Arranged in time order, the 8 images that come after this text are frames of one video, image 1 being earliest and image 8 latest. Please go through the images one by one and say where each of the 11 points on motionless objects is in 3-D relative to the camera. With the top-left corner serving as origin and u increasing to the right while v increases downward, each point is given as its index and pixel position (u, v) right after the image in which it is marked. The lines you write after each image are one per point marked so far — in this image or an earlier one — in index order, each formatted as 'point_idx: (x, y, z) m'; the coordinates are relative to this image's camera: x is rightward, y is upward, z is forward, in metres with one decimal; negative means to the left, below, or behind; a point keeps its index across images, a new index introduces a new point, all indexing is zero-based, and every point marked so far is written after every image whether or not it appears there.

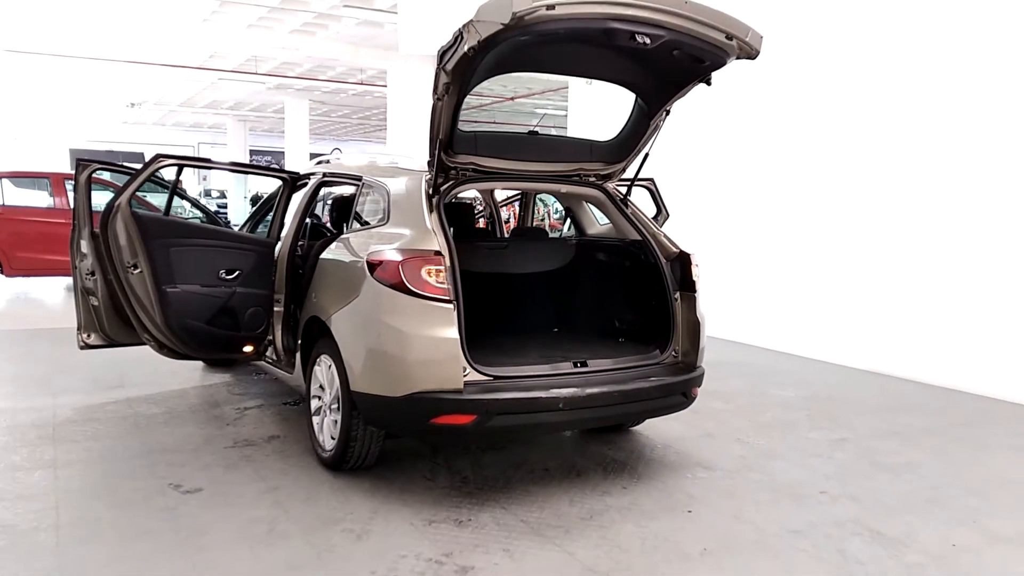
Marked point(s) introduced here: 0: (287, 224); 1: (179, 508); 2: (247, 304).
0: (-1.0, +0.3, +3.9) m
1: (-1.1, -0.7, +2.8) m
2: (-1.2, -0.1, +3.7) m
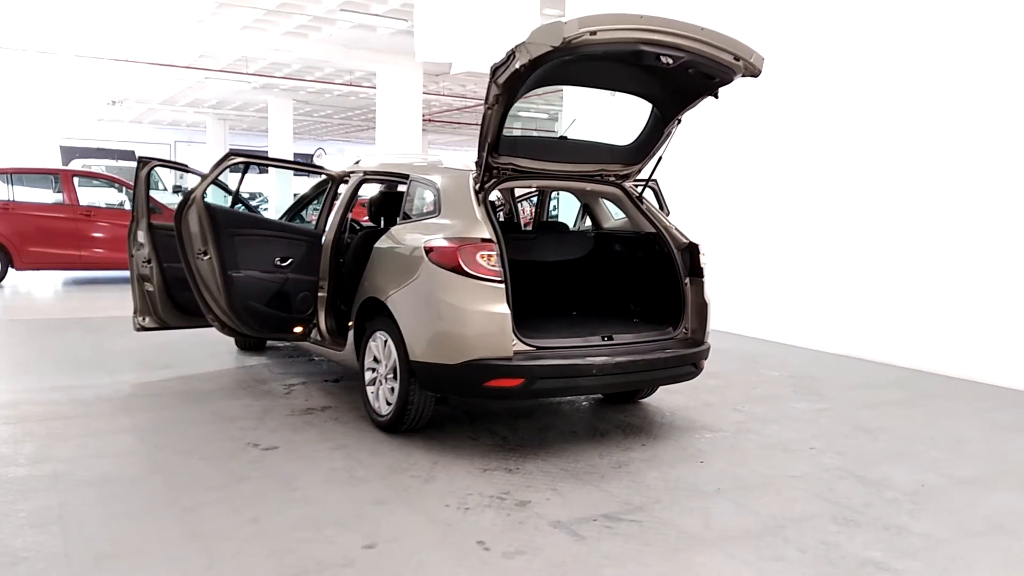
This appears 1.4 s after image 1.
0: (-0.9, +0.4, +4.3) m
1: (-0.9, -0.6, +3.2) m
2: (-1.0, 0.0, +4.2) m
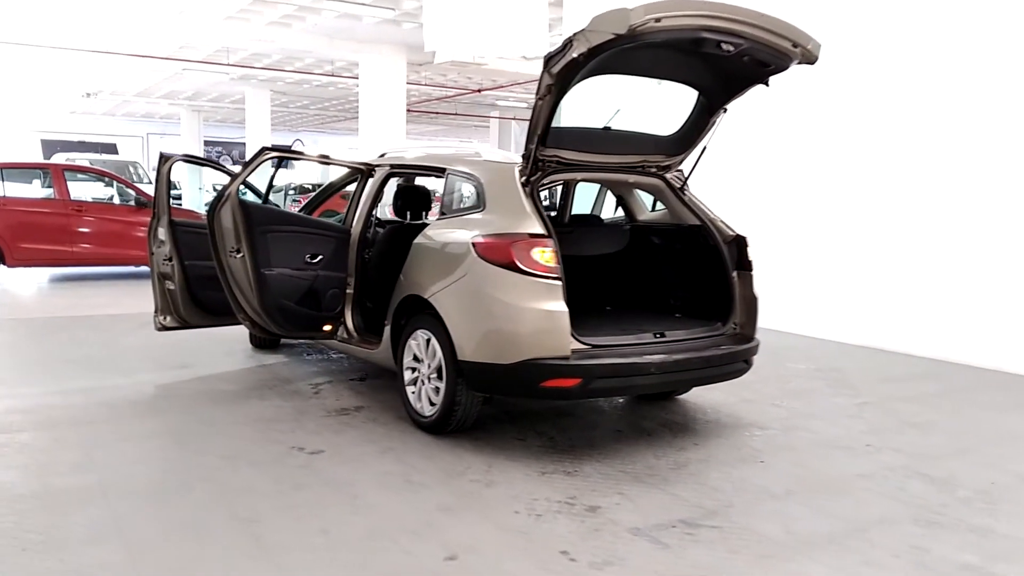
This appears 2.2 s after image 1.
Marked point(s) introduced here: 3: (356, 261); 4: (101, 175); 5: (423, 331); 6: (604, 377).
0: (-0.7, +0.4, +4.2) m
1: (-0.7, -0.6, +3.1) m
2: (-0.9, 0.0, +4.0) m
3: (-0.7, +0.1, +3.8) m
4: (-4.3, +1.2, +8.9) m
5: (-0.4, -0.2, +3.5) m
6: (+0.3, -0.3, +3.1) m
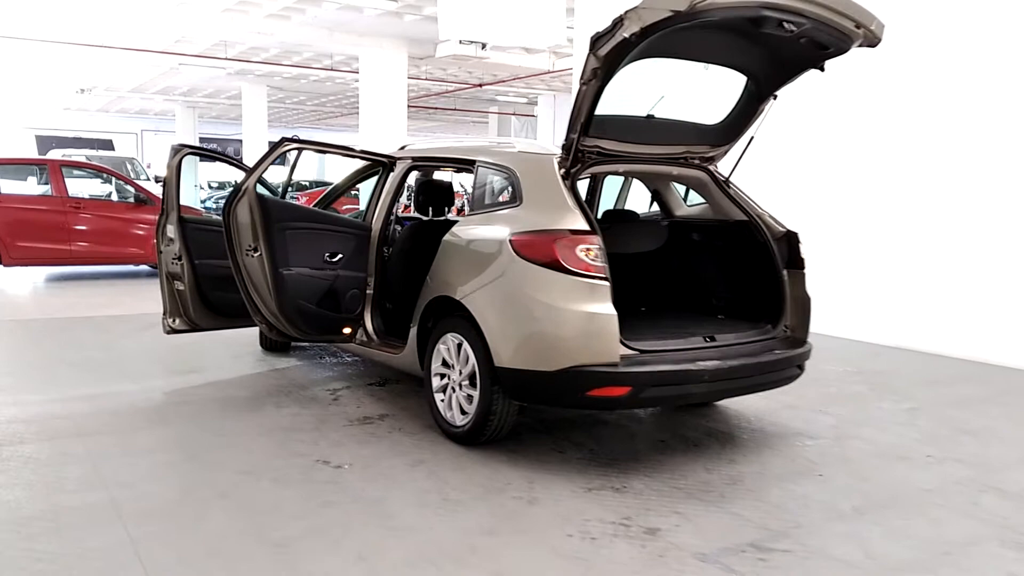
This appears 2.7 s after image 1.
0: (-0.6, +0.4, +3.9) m
1: (-0.6, -0.6, +2.9) m
2: (-0.7, 0.0, +3.8) m
3: (-0.6, +0.1, +3.6) m
4: (-4.2, +1.2, +8.7) m
5: (-0.2, -0.2, +3.3) m
6: (+0.5, -0.3, +2.9) m
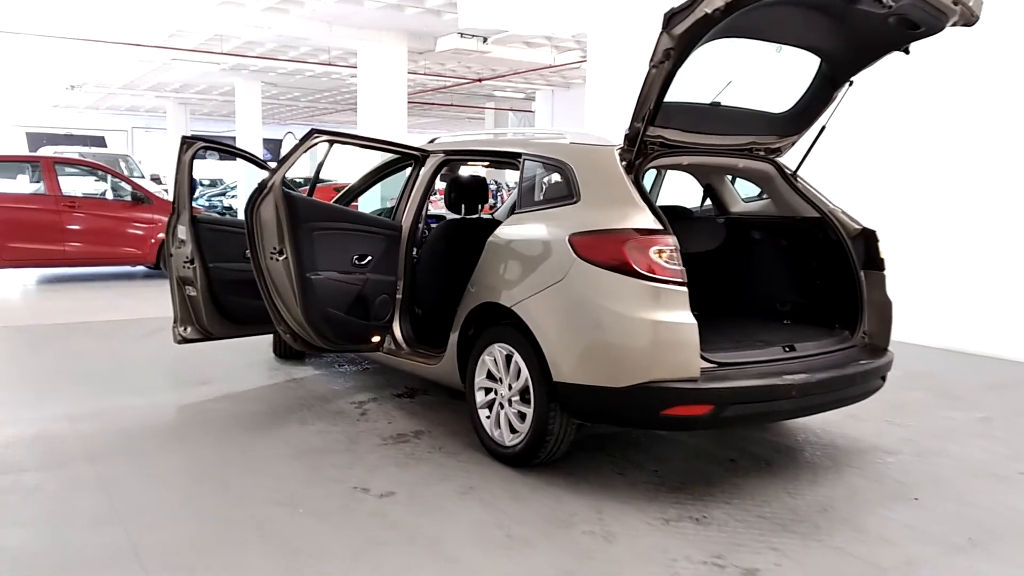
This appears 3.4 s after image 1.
0: (-0.4, +0.4, +3.6) m
1: (-0.4, -0.7, +2.6) m
2: (-0.5, 0.0, +3.5) m
3: (-0.4, +0.1, +3.3) m
4: (-4.1, +1.2, +8.3) m
5: (0.0, -0.2, +3.0) m
6: (+0.7, -0.3, +2.6) m
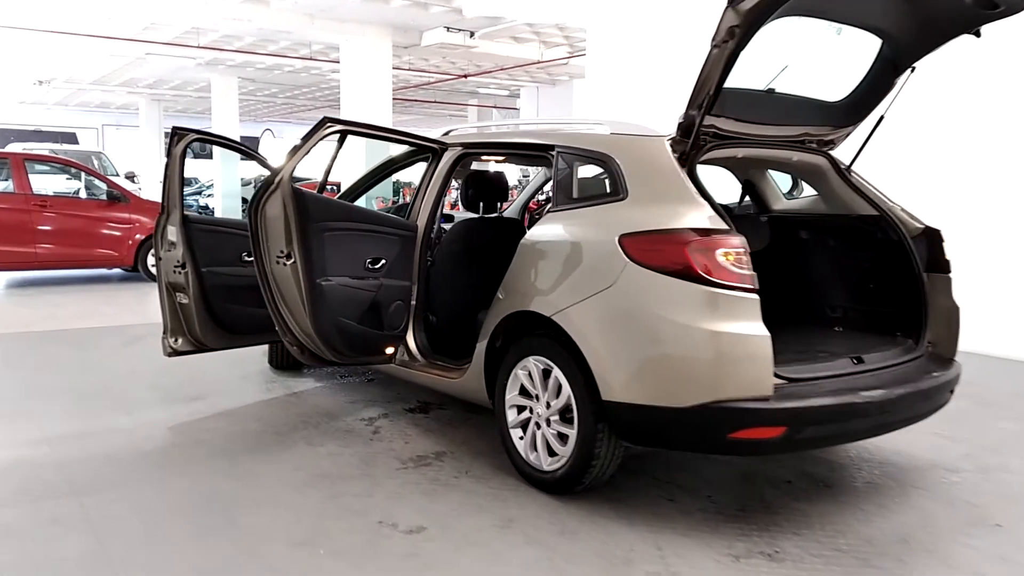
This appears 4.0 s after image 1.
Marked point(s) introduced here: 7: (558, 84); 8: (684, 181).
0: (-0.3, +0.3, +3.3) m
1: (-0.2, -0.7, +2.3) m
2: (-0.4, 0.0, +3.2) m
3: (-0.3, +0.1, +3.0) m
4: (-4.1, +1.1, +7.9) m
5: (+0.1, -0.2, +2.7) m
6: (+0.8, -0.4, +2.3) m
7: (+1.0, +4.6, +19.3) m
8: (+0.5, +0.3, +2.5) m
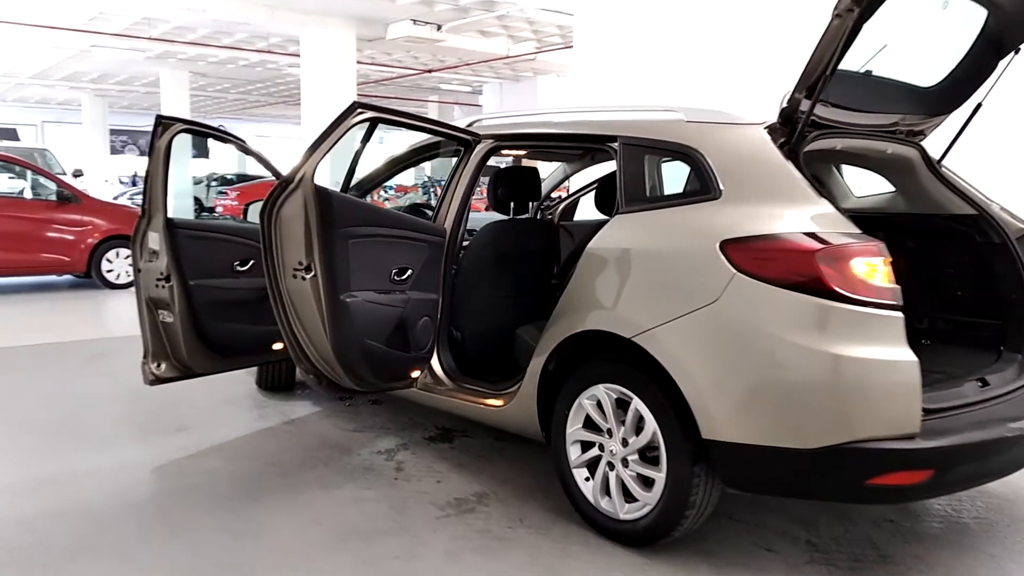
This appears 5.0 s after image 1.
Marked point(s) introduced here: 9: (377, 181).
0: (-0.2, +0.3, +2.9) m
1: (0.0, -0.7, +1.8) m
2: (-0.3, -0.1, +2.7) m
3: (-0.1, 0.0, +2.6) m
4: (-4.3, +1.1, +7.3) m
5: (+0.3, -0.3, +2.3) m
6: (+1.0, -0.4, +1.9) m
7: (+0.2, +4.6, +18.9) m
8: (+0.7, +0.3, +2.1) m
9: (-0.4, +0.5, +3.3) m
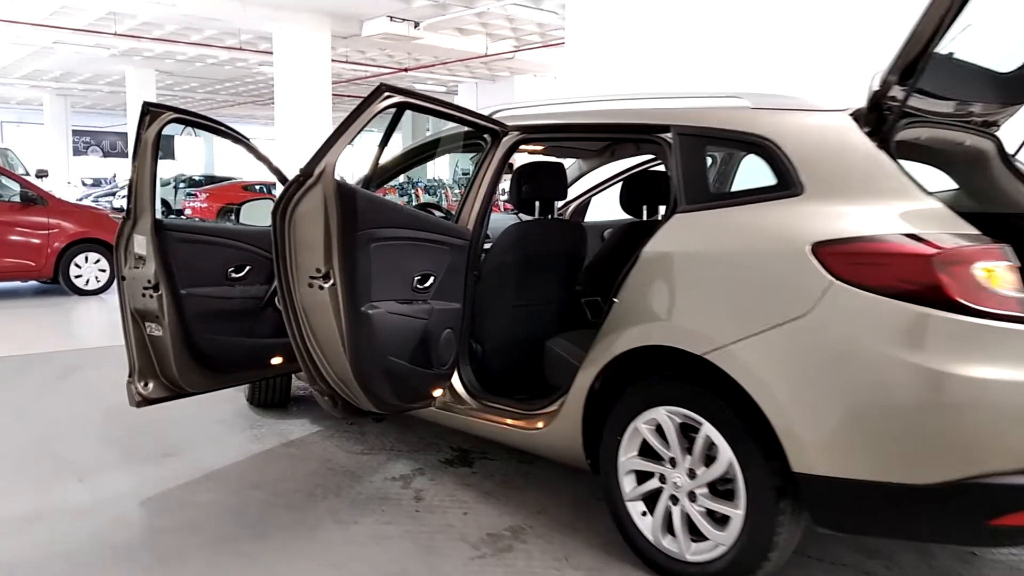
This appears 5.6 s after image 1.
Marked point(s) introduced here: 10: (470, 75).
0: (-0.1, +0.3, +2.6) m
1: (+0.1, -0.8, +1.5) m
2: (-0.2, -0.1, +2.4) m
3: (0.0, 0.0, +2.3) m
4: (-4.3, +1.0, +6.8) m
5: (+0.4, -0.3, +2.0) m
6: (+1.1, -0.4, +1.7) m
7: (-0.3, +4.6, +18.6) m
8: (+0.8, +0.3, +1.8) m
9: (-0.3, +0.5, +3.0) m
10: (-0.9, +4.6, +18.2) m
